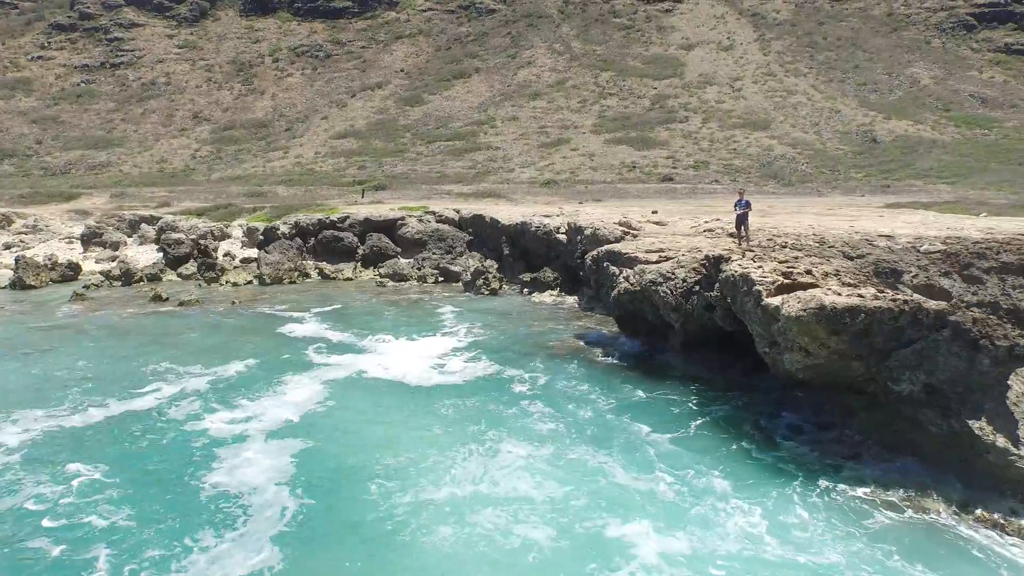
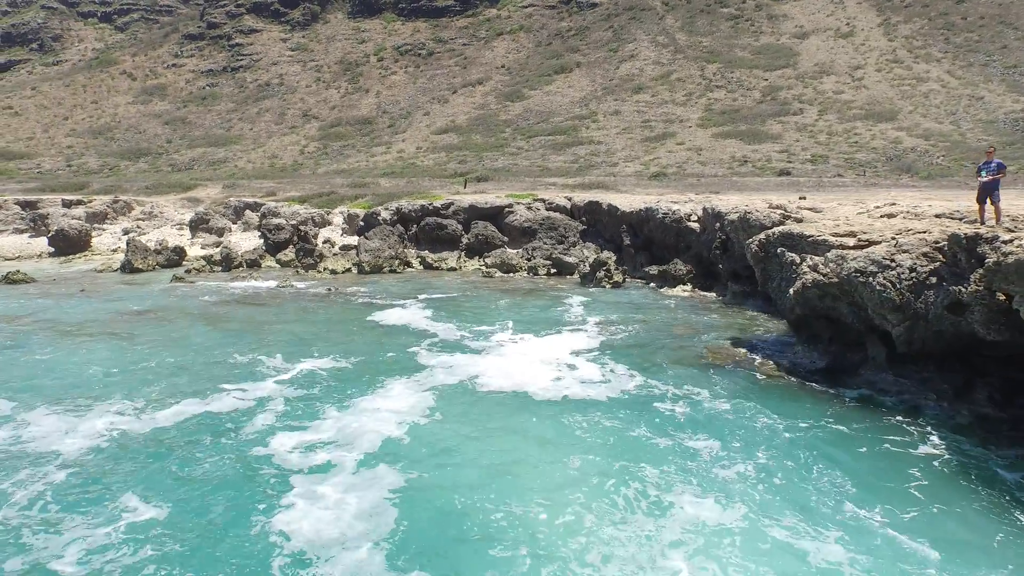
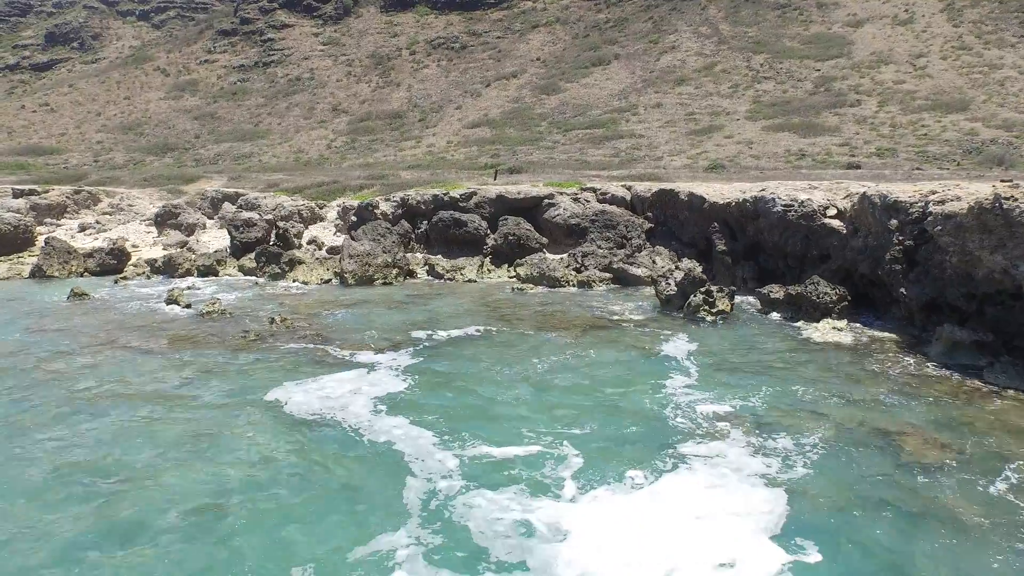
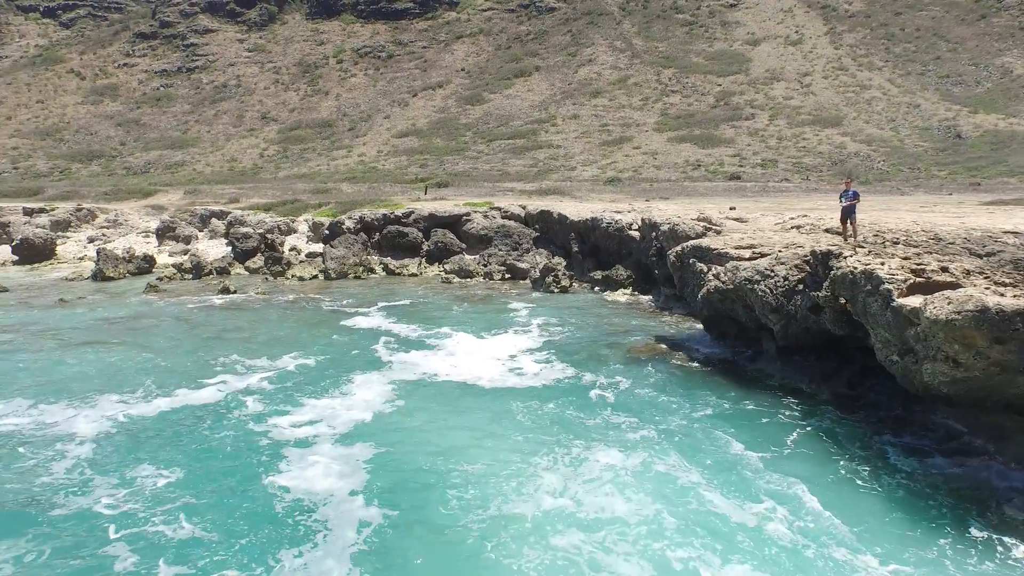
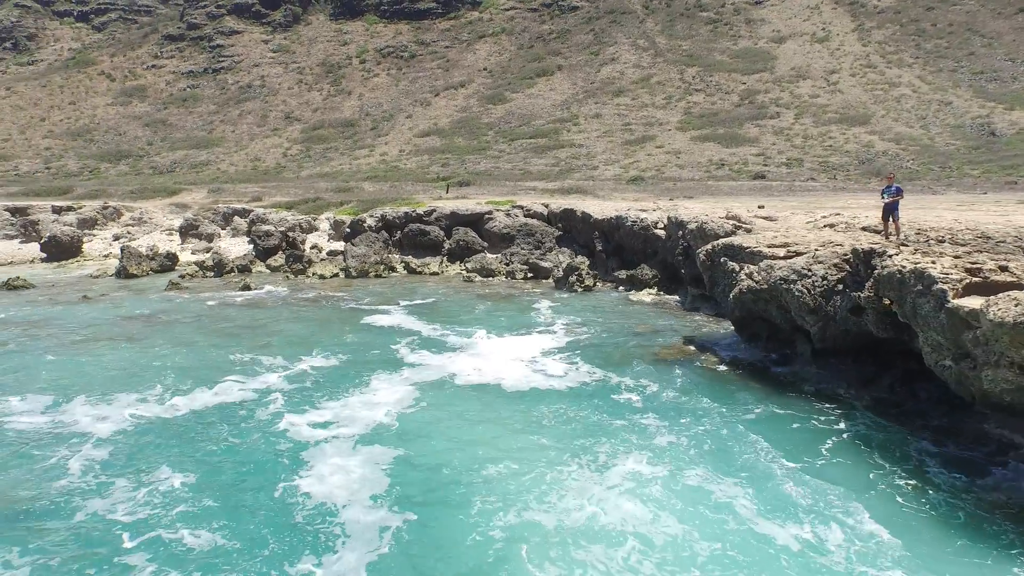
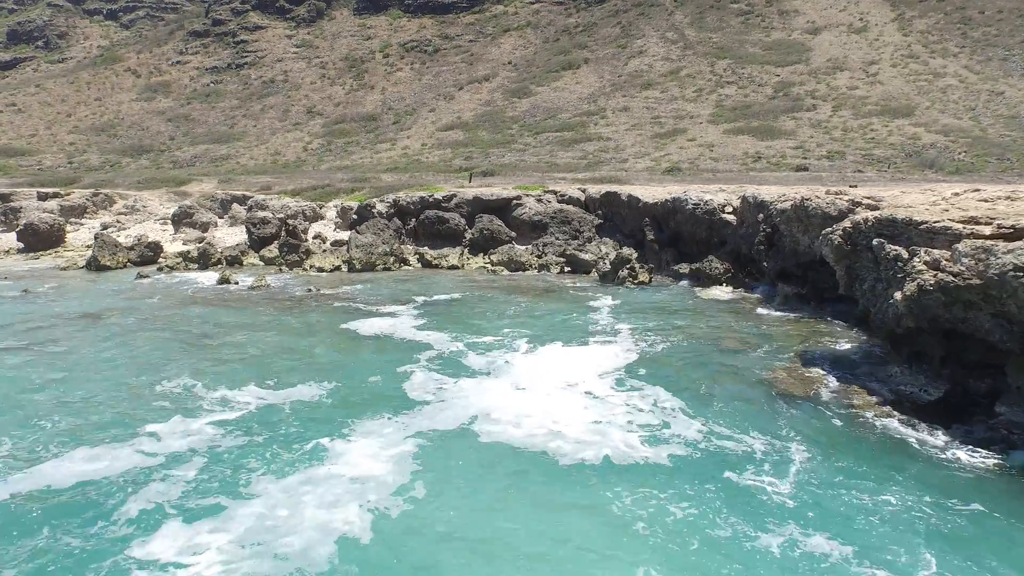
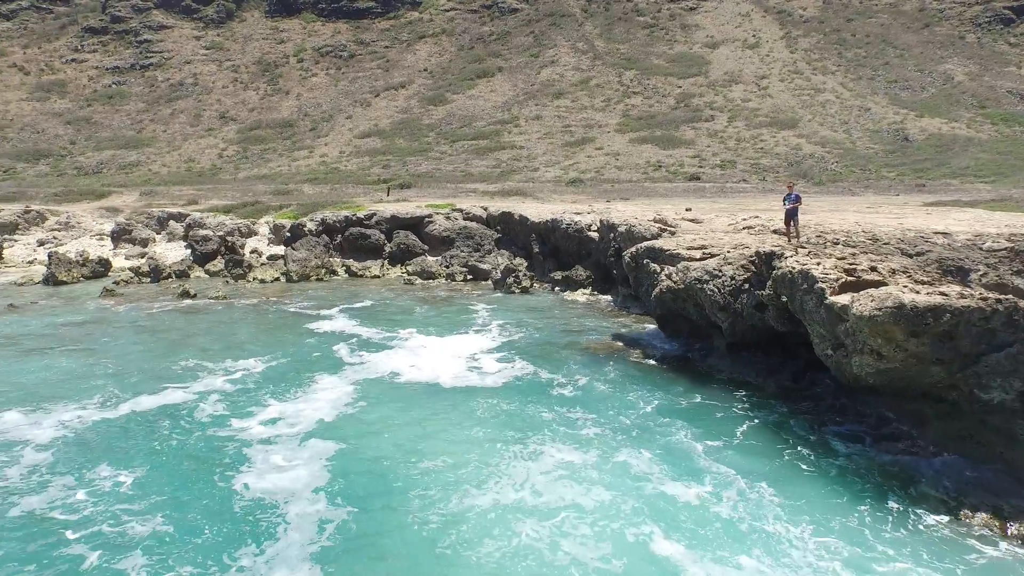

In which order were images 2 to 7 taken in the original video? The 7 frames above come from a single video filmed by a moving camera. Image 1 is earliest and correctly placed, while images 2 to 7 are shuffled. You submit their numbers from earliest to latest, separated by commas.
7, 4, 5, 2, 6, 3
